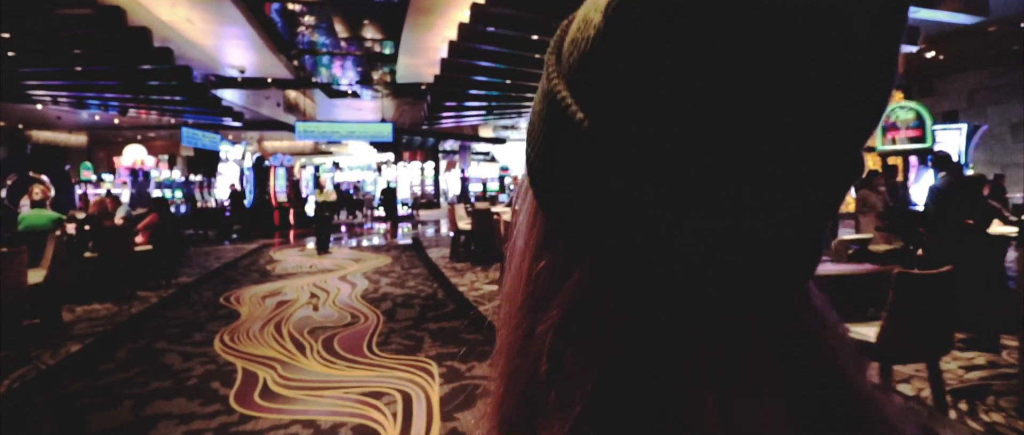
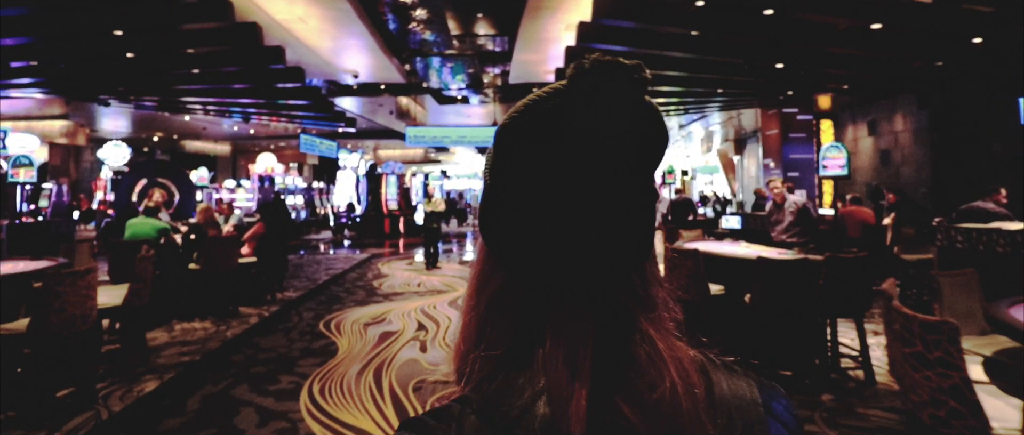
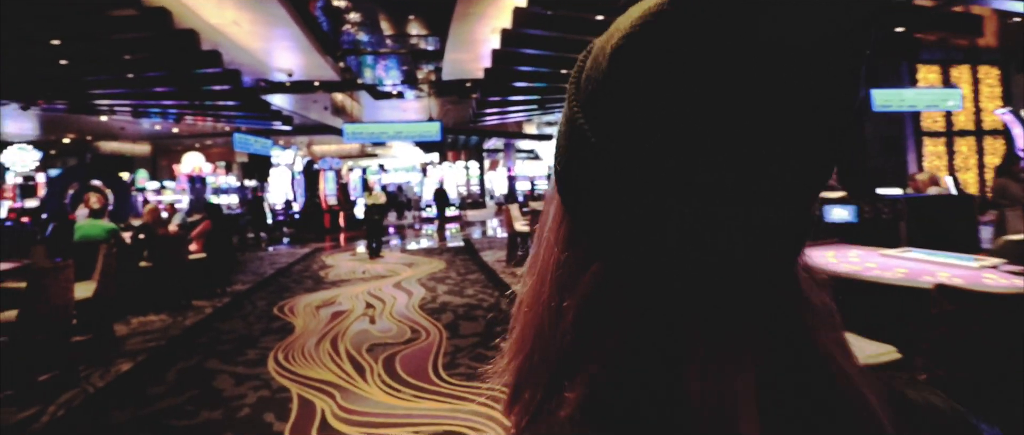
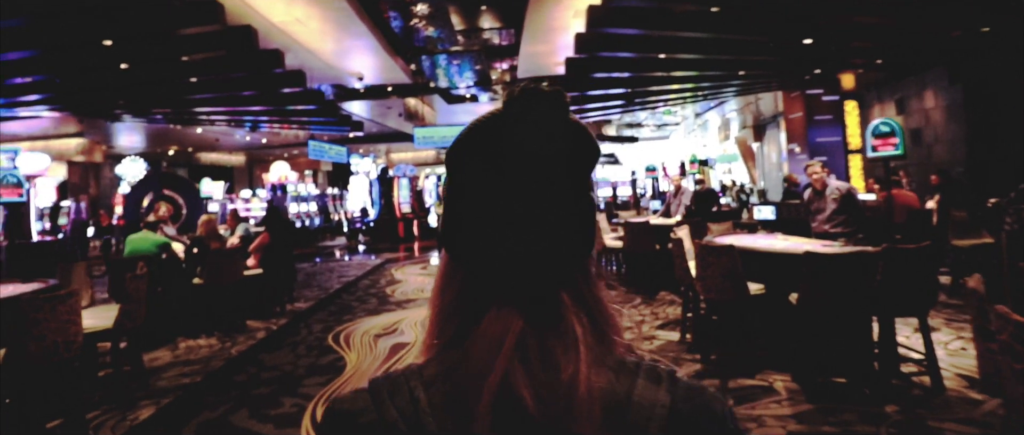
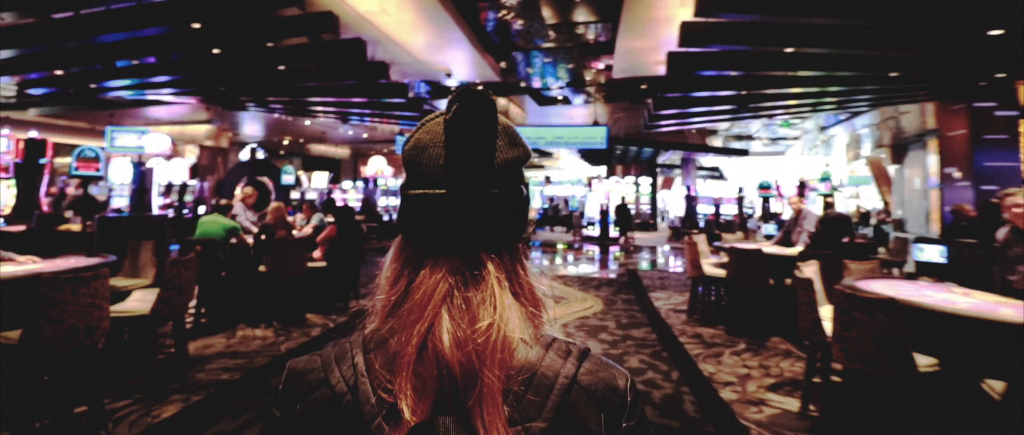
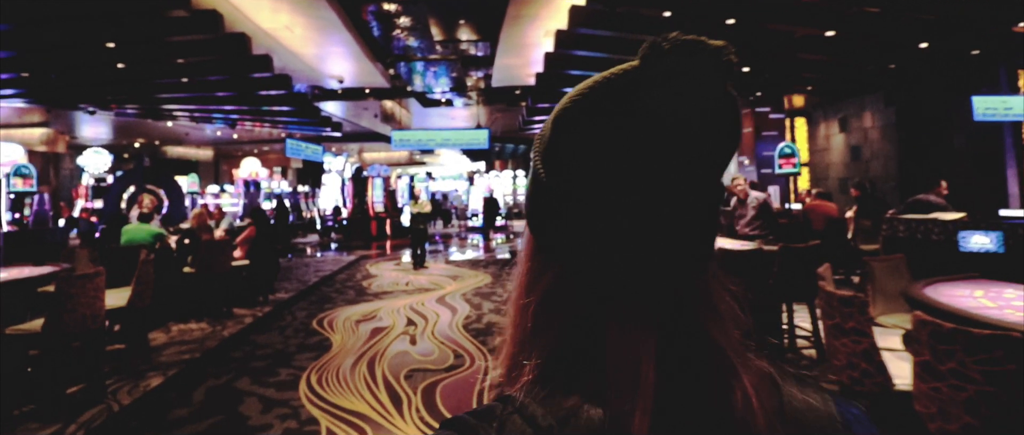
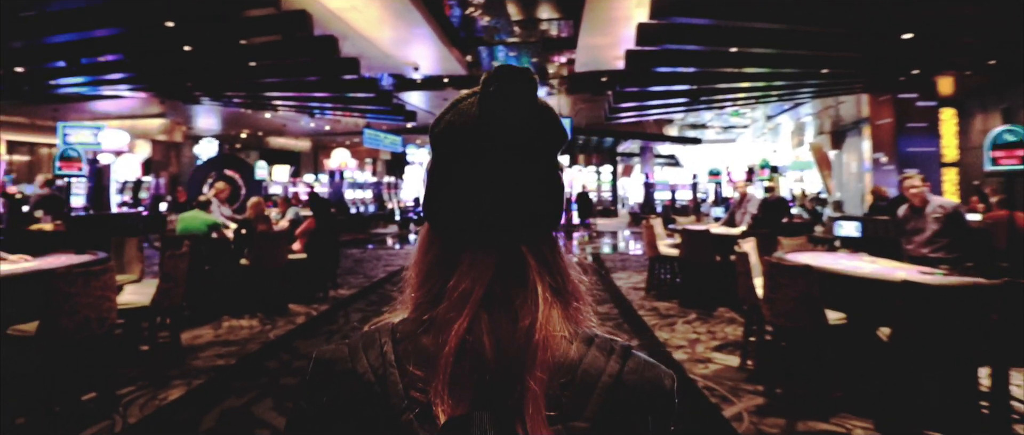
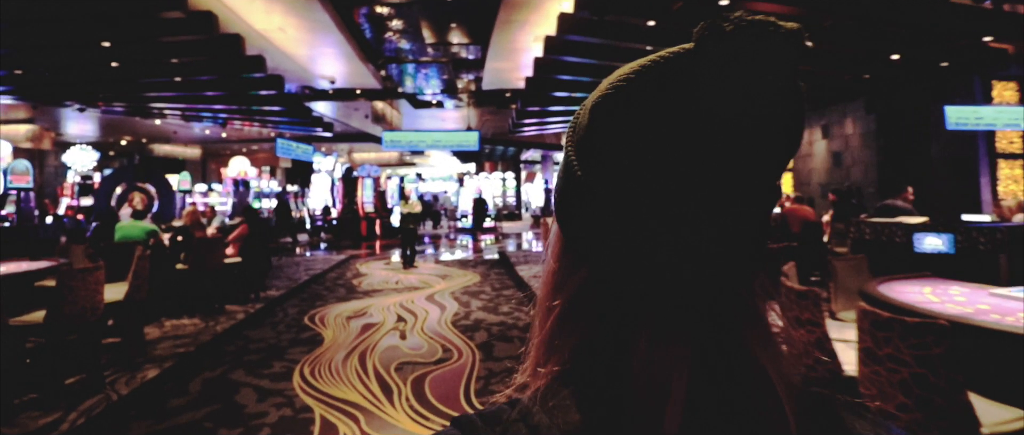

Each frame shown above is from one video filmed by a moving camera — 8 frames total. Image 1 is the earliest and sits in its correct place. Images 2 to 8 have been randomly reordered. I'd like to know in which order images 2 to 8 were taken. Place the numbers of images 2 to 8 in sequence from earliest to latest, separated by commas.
3, 8, 6, 2, 4, 7, 5
